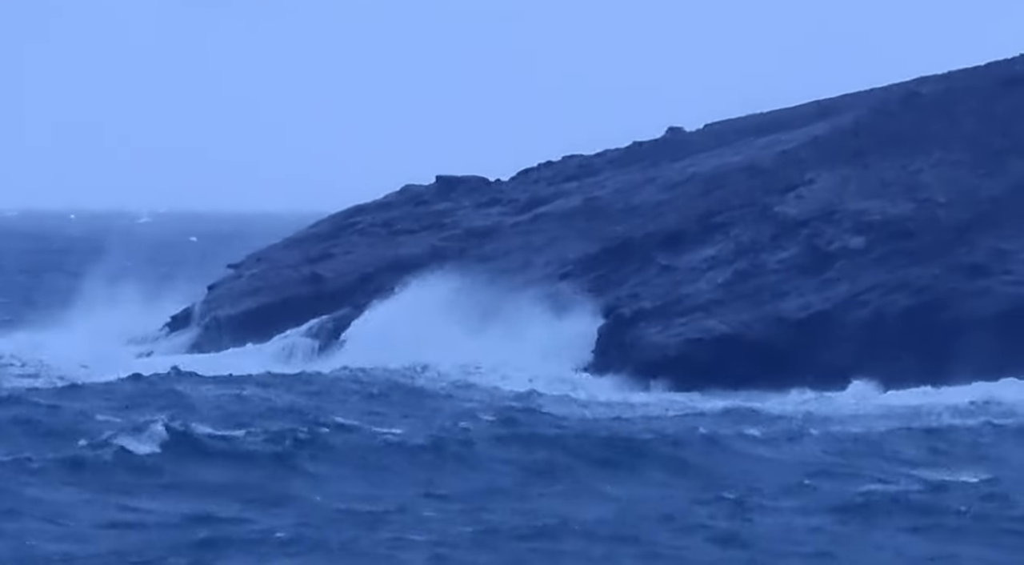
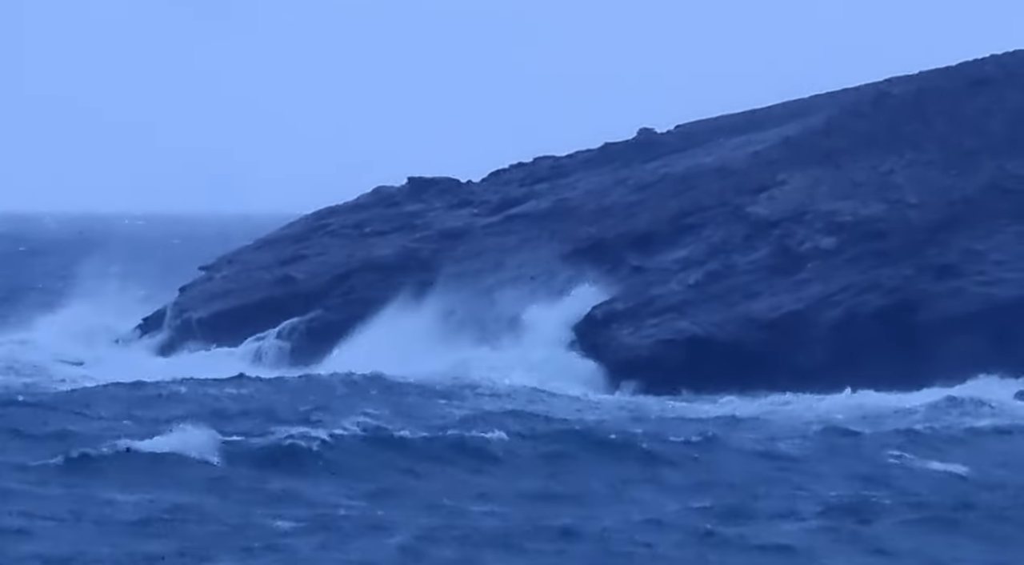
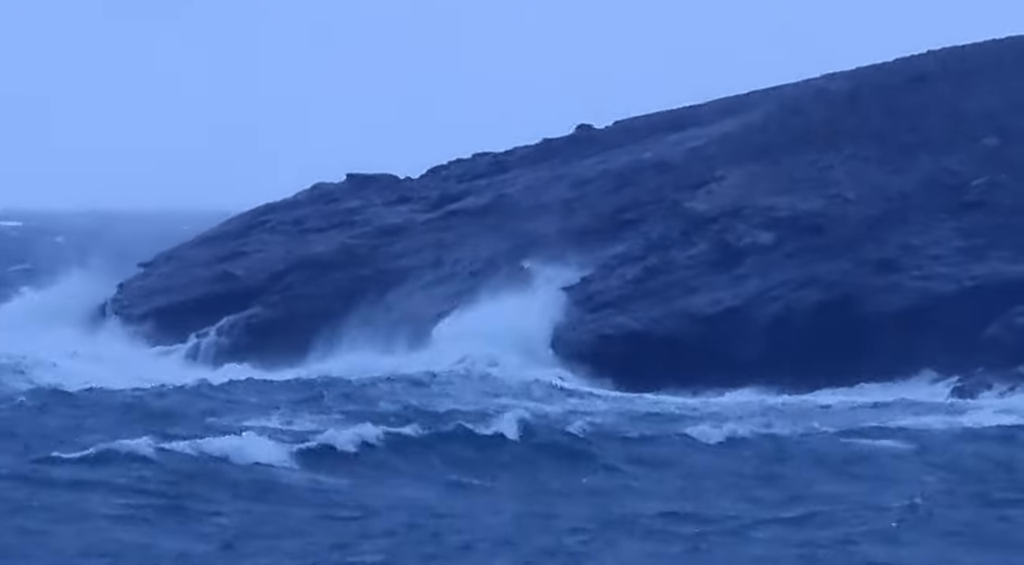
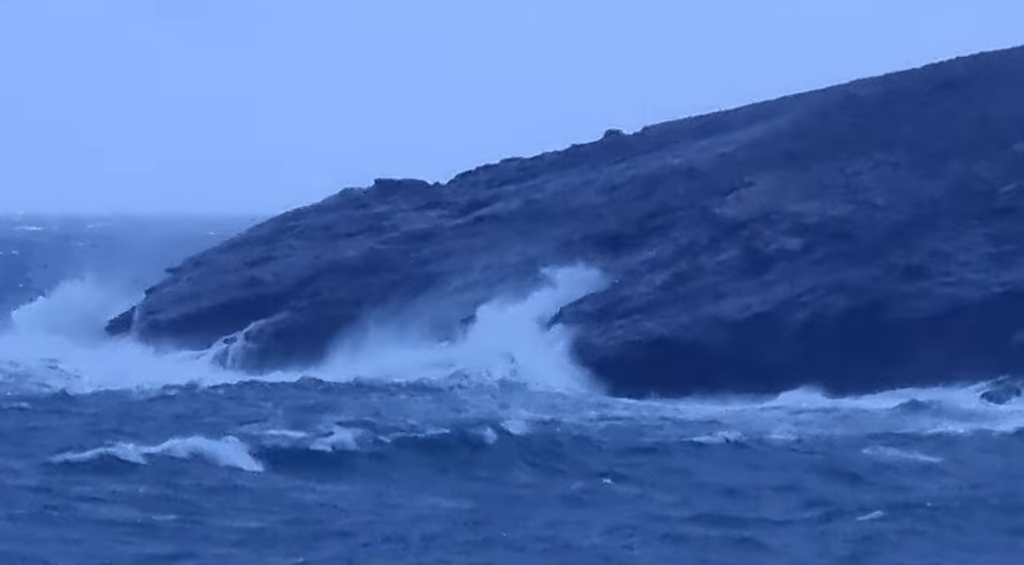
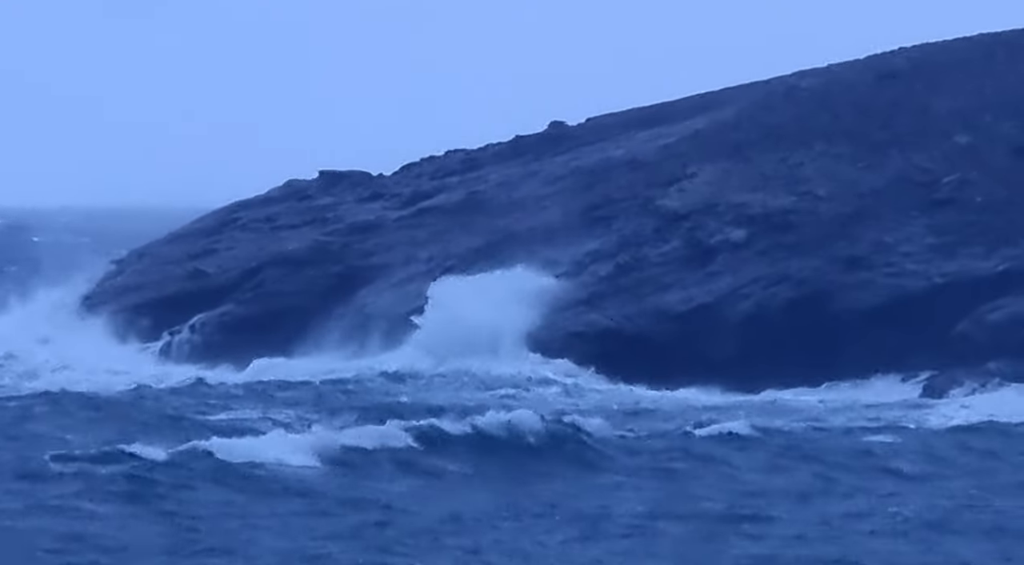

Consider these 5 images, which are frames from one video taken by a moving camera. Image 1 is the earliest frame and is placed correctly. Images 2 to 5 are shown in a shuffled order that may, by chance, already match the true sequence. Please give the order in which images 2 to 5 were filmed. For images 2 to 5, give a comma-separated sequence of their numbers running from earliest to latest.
2, 4, 3, 5
